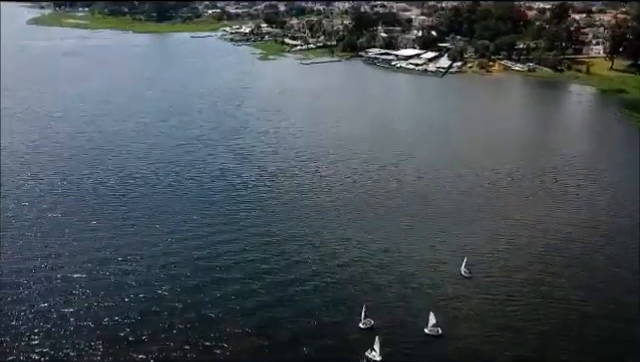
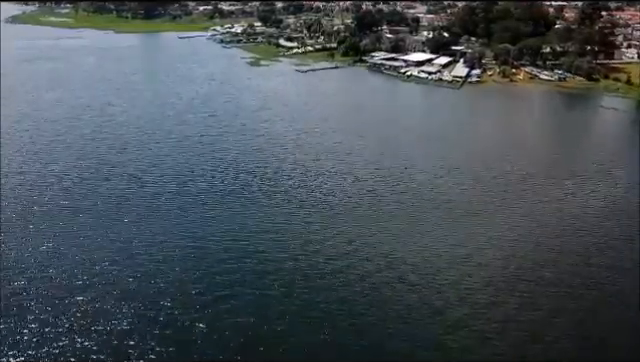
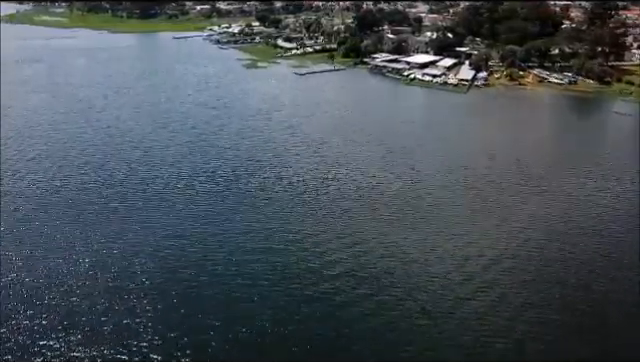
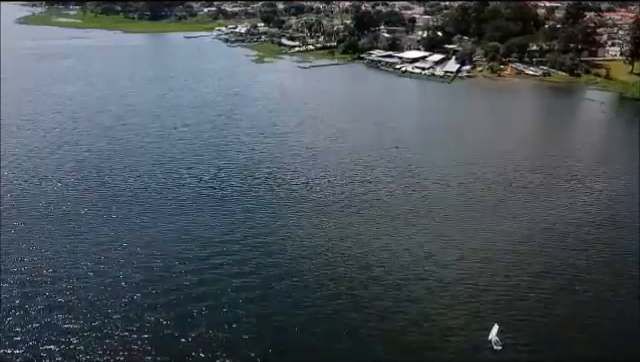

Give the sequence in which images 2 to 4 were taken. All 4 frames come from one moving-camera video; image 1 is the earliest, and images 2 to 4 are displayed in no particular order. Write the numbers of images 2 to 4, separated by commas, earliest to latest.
4, 2, 3
